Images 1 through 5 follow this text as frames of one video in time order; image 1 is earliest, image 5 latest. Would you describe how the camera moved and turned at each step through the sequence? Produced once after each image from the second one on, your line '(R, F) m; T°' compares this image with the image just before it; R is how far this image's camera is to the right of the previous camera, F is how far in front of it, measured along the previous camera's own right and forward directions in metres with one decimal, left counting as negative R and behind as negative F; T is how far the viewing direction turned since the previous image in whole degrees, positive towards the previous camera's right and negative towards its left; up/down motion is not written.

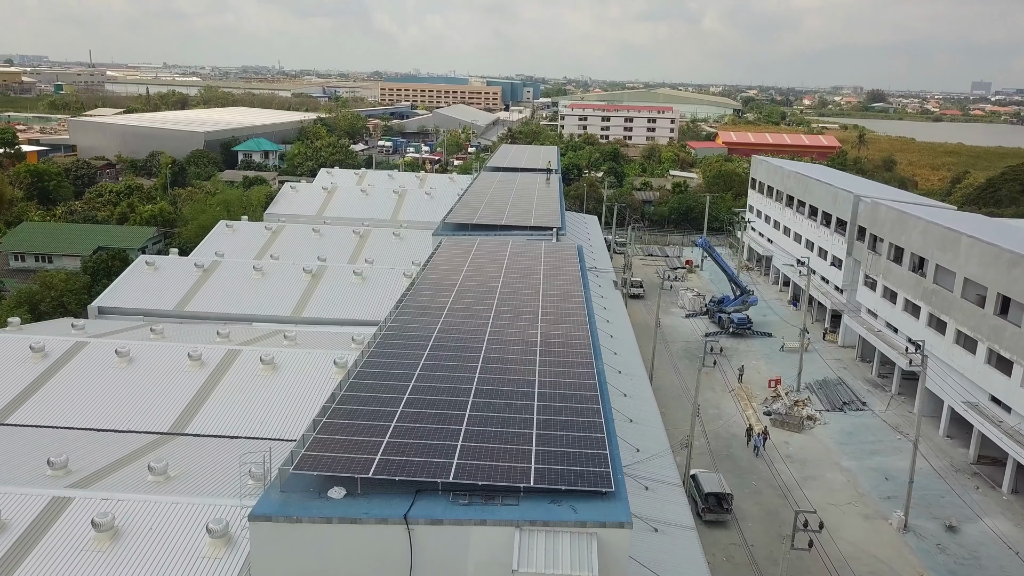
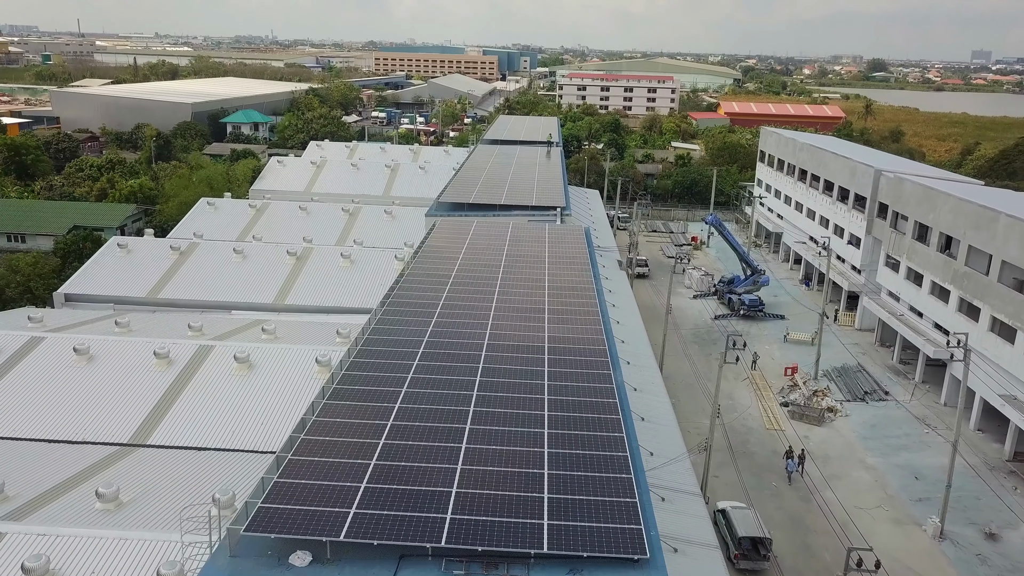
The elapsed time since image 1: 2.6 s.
(-0.1, +2.0) m; 0°
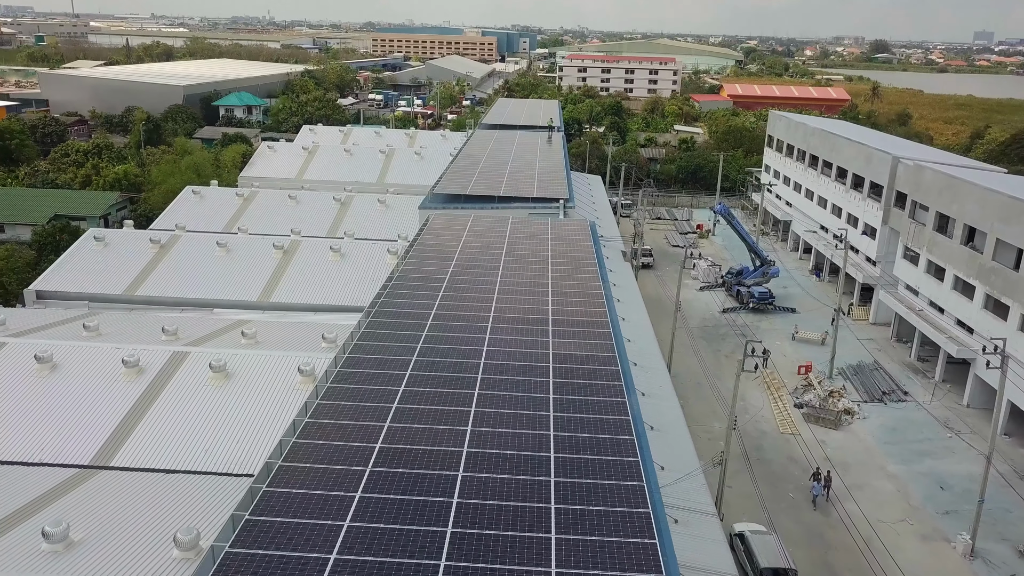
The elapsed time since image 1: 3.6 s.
(0.0, +1.5) m; 0°
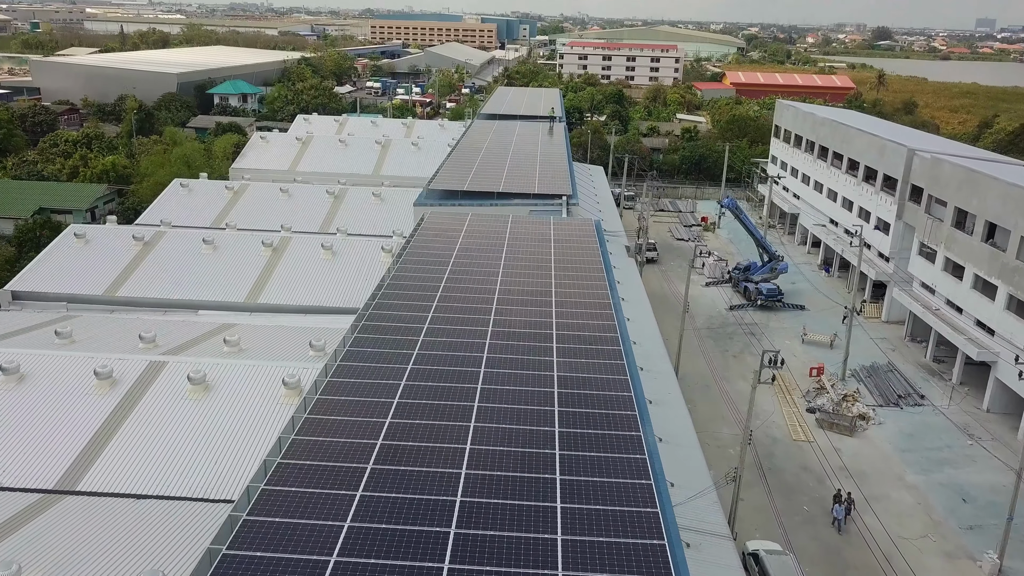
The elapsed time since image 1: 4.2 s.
(0.0, +1.1) m; 0°
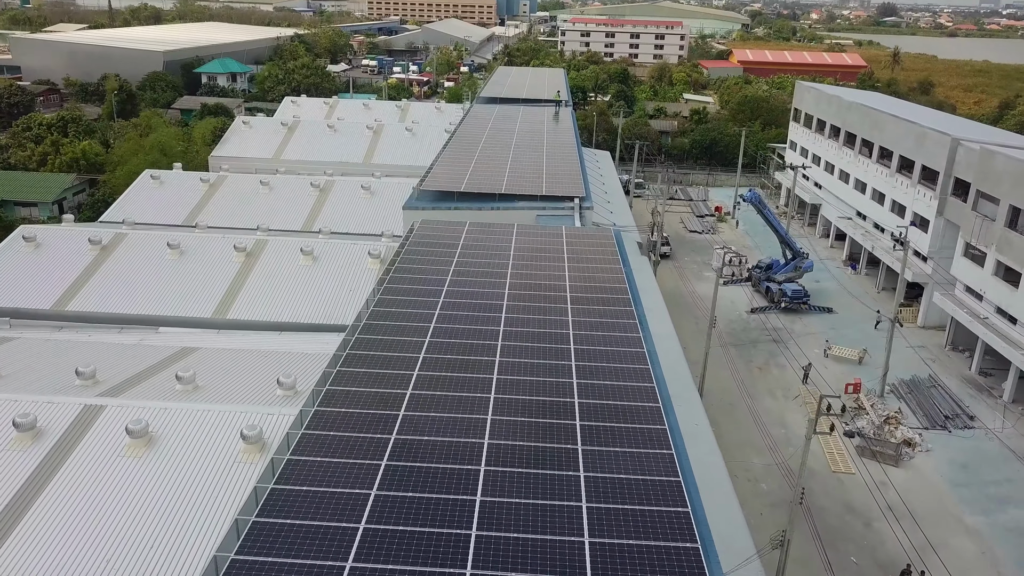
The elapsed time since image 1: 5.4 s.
(-0.1, +2.7) m; 0°
